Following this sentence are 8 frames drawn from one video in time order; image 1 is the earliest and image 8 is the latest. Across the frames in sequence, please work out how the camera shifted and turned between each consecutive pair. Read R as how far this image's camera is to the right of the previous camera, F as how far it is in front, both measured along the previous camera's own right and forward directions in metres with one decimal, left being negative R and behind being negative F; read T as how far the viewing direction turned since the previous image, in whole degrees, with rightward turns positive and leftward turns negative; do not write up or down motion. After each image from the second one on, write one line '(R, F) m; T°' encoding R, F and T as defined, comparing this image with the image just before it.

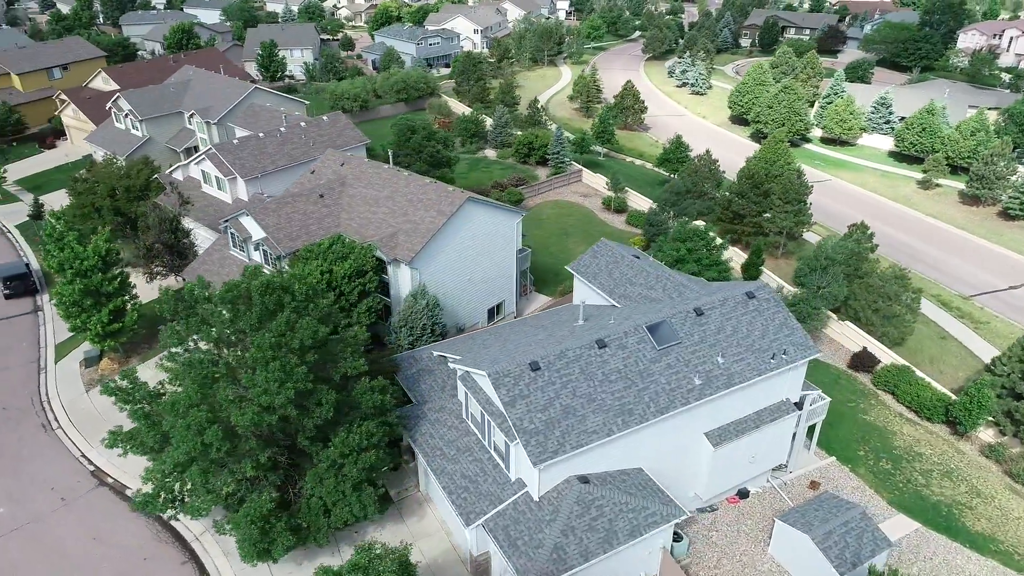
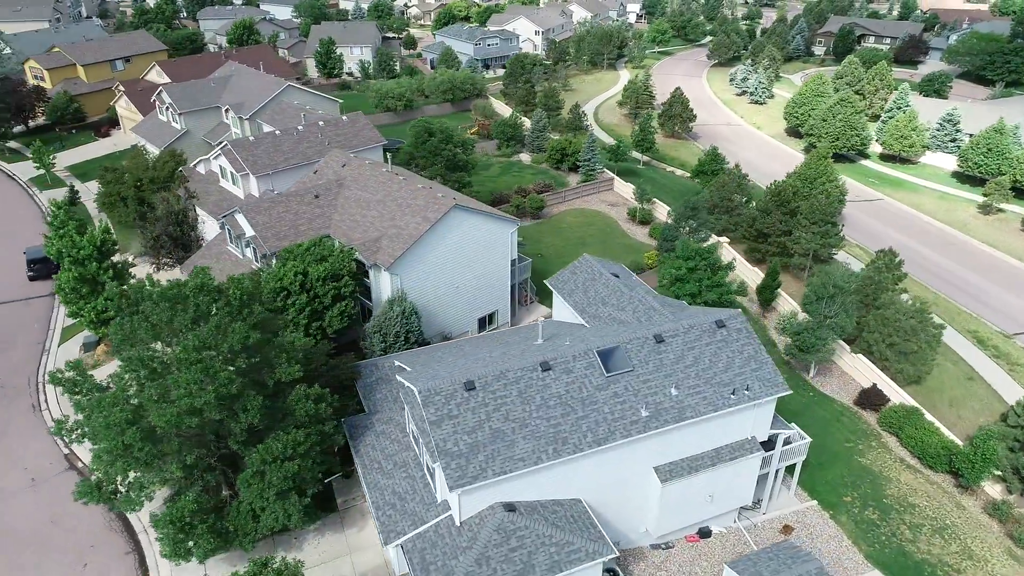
(+3.6, +0.8) m; -6°
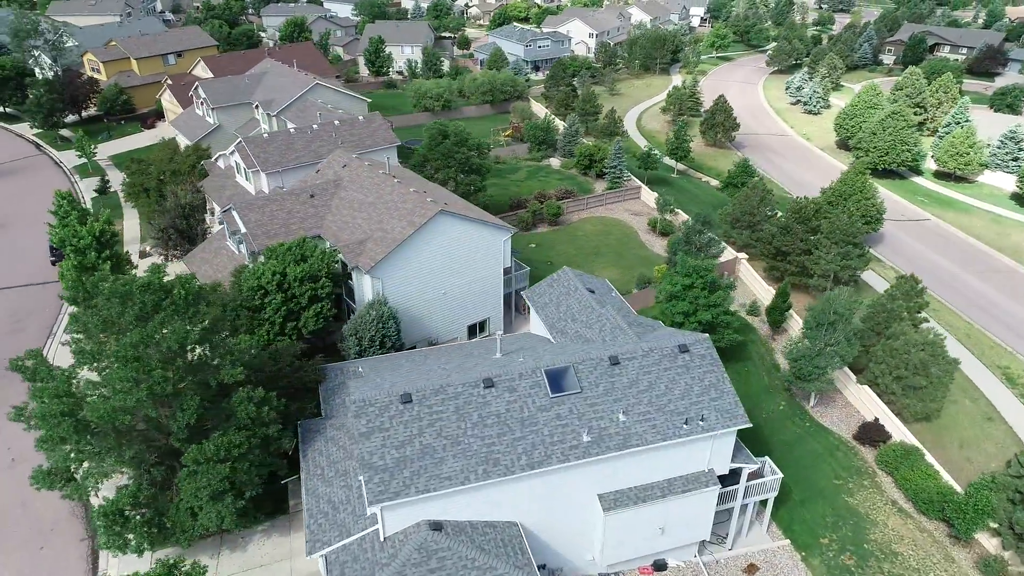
(+3.2, +0.7) m; -5°
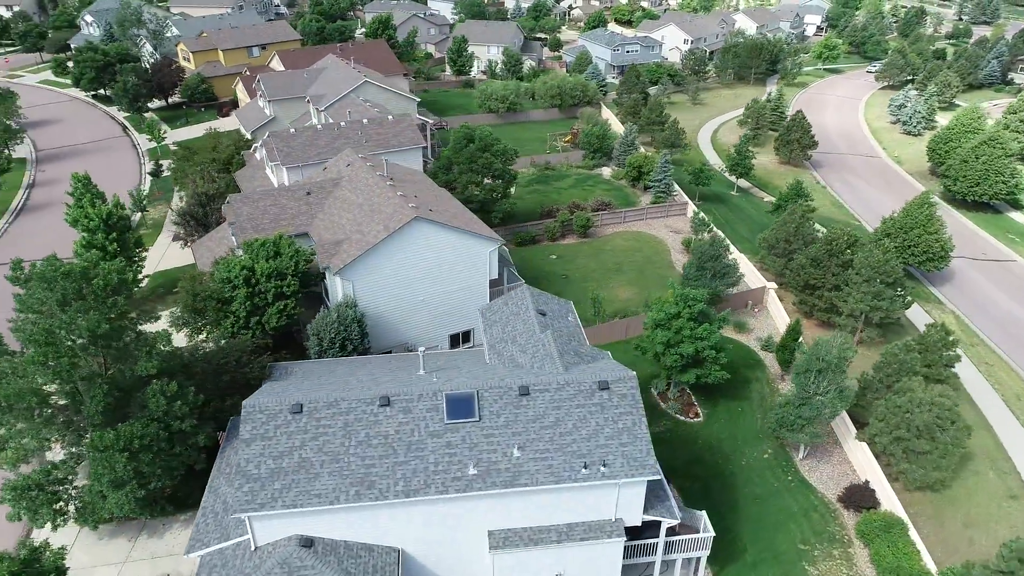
(+5.3, +1.3) m; -8°
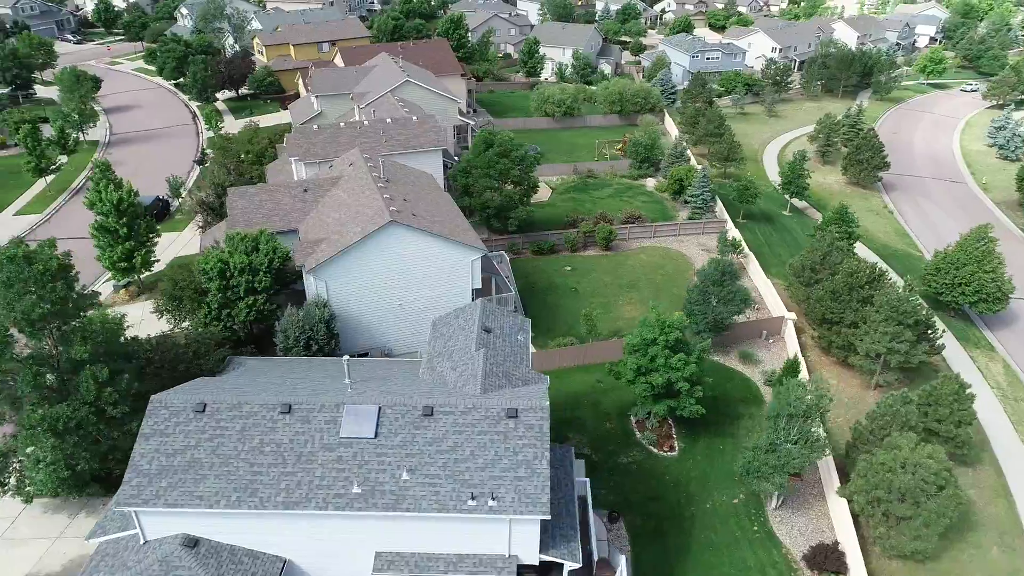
(+4.7, +1.1) m; -7°
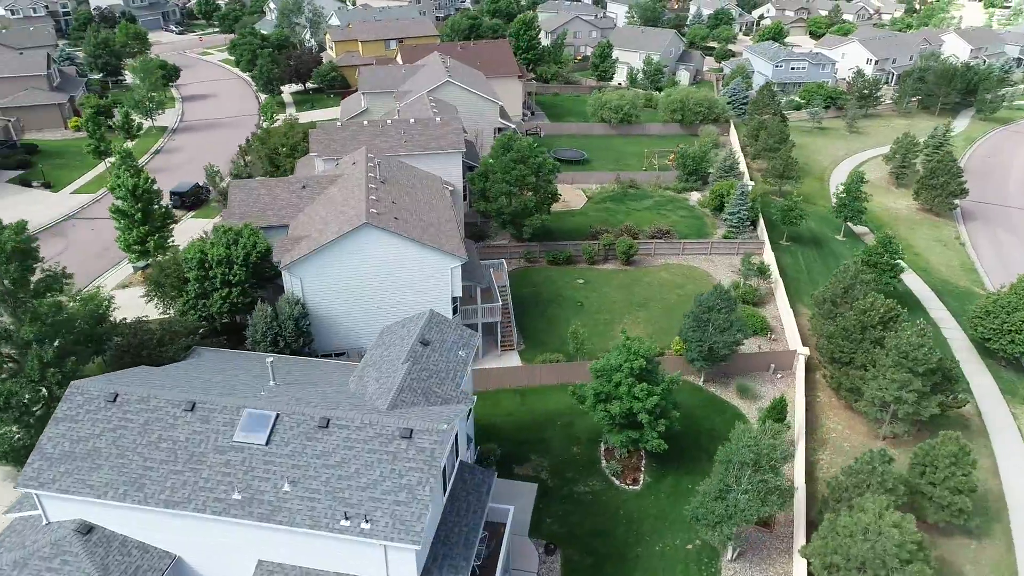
(+4.7, +1.2) m; -7°
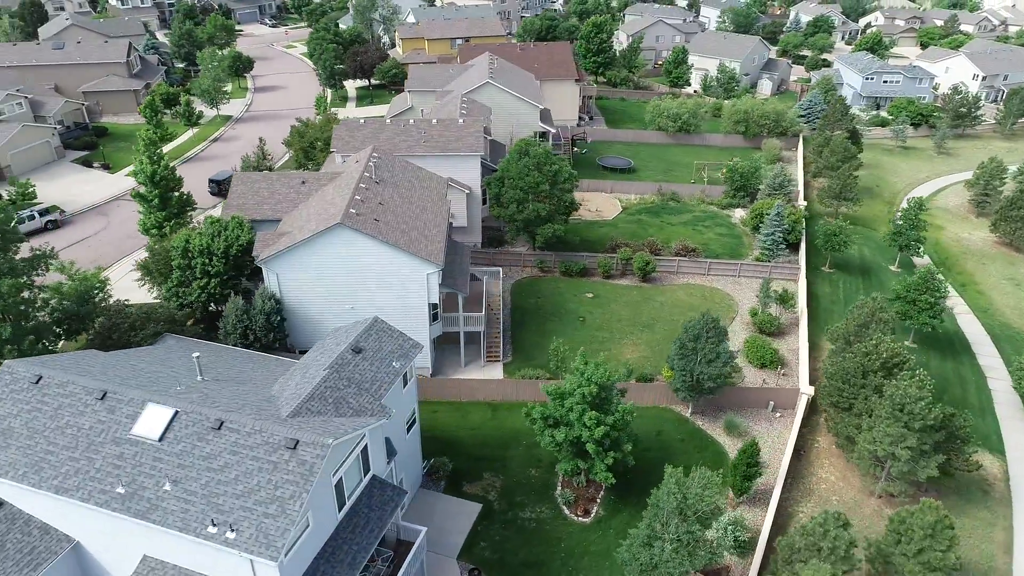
(+4.7, +1.3) m; -7°
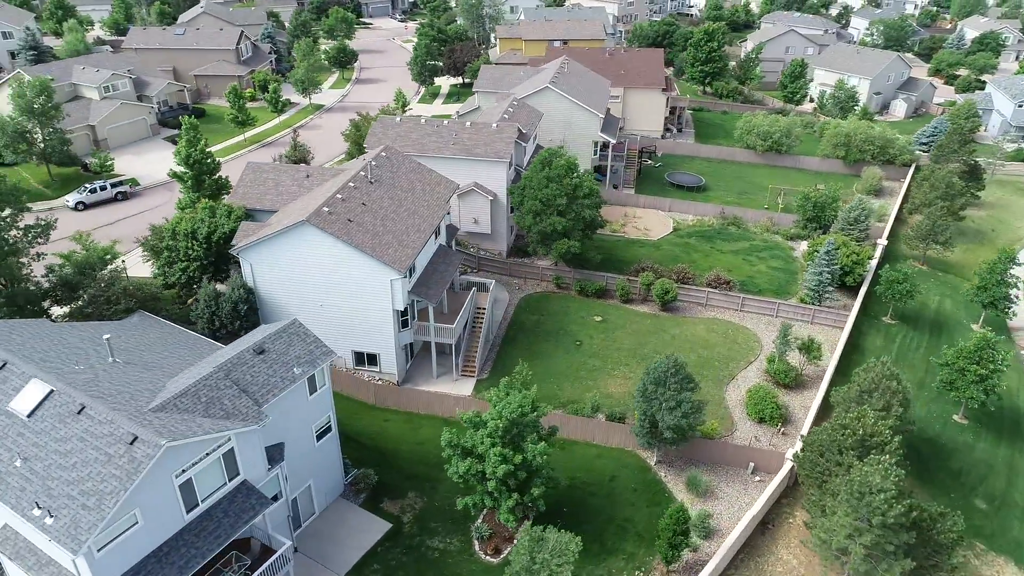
(+6.8, +2.1) m; -11°
